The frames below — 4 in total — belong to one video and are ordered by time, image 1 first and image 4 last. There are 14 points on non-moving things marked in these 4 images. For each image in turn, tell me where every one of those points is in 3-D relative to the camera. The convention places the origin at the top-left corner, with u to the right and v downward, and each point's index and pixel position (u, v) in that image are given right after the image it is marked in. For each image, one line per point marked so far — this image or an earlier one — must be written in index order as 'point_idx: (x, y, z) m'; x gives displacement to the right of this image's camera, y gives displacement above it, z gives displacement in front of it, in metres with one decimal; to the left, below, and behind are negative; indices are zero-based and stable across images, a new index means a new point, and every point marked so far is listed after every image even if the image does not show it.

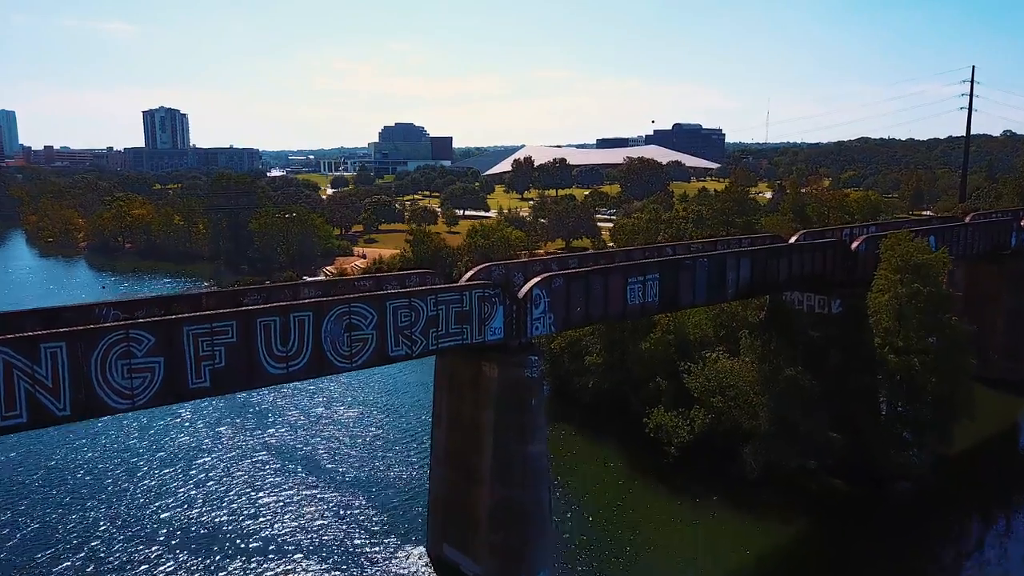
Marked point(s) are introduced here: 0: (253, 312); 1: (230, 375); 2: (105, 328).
0: (-6.8, -0.6, +19.4) m
1: (-7.4, -2.3, +19.3) m
2: (-9.5, -0.9, +17.3) m
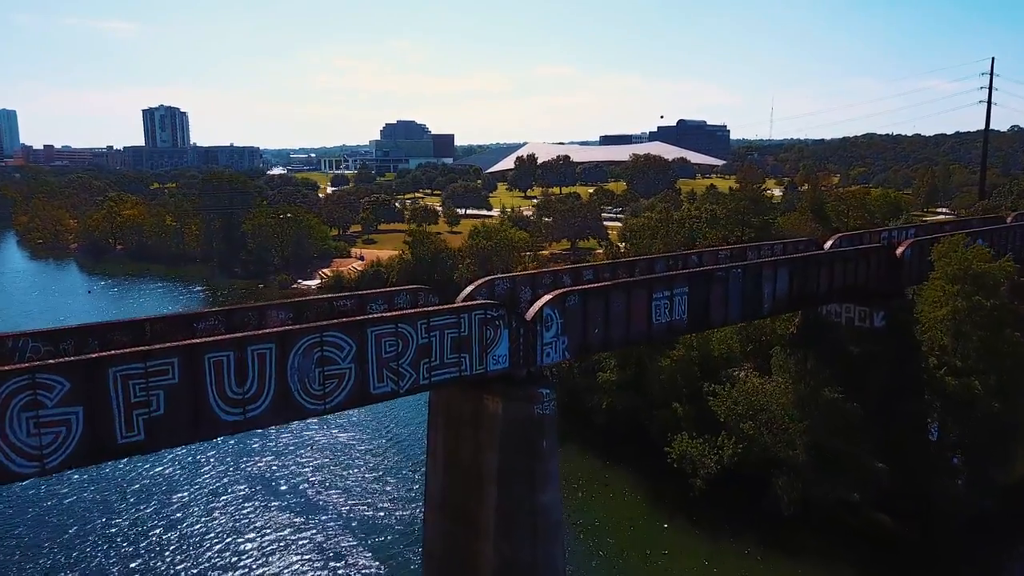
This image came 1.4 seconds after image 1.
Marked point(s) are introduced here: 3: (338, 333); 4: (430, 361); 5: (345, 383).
0: (-6.7, -1.2, +15.7) m
1: (-7.2, -2.9, +15.6) m
2: (-9.4, -1.6, +13.6) m
3: (-4.2, -1.1, +17.5) m
4: (-2.1, -1.9, +19.1) m
5: (-4.0, -2.3, +17.8) m
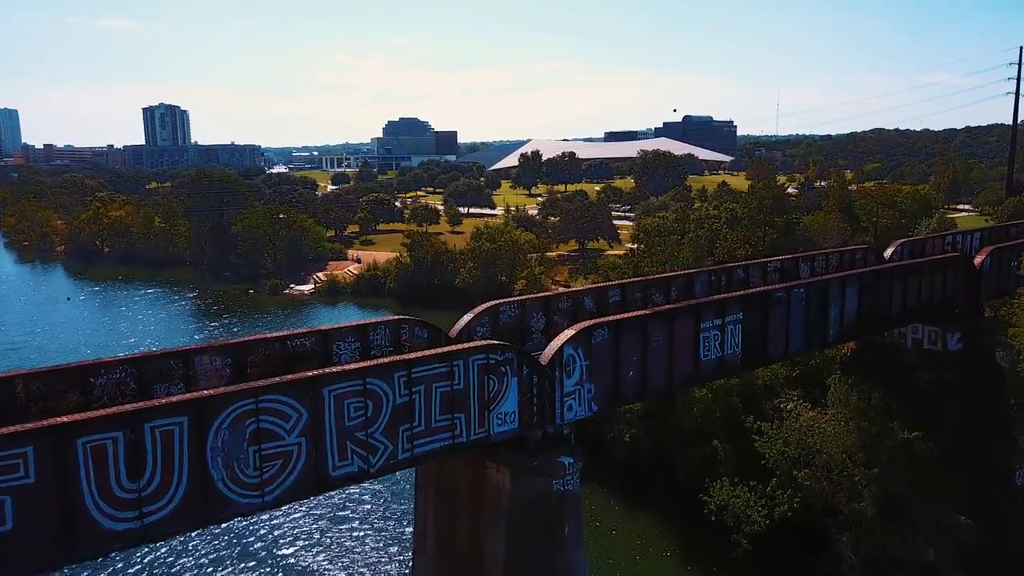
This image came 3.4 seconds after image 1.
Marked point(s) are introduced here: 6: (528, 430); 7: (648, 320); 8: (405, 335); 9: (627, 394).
0: (-6.5, -2.0, +10.7) m
1: (-7.0, -3.7, +10.6) m
2: (-9.2, -2.4, +8.6) m
3: (-3.9, -1.8, +12.5) m
4: (-1.9, -2.7, +14.1) m
5: (-3.8, -3.1, +12.8) m
6: (+0.3, -3.0, +15.8) m
7: (+3.2, -0.8, +17.5) m
8: (-2.6, -1.1, +17.8) m
9: (+2.7, -2.5, +17.5) m
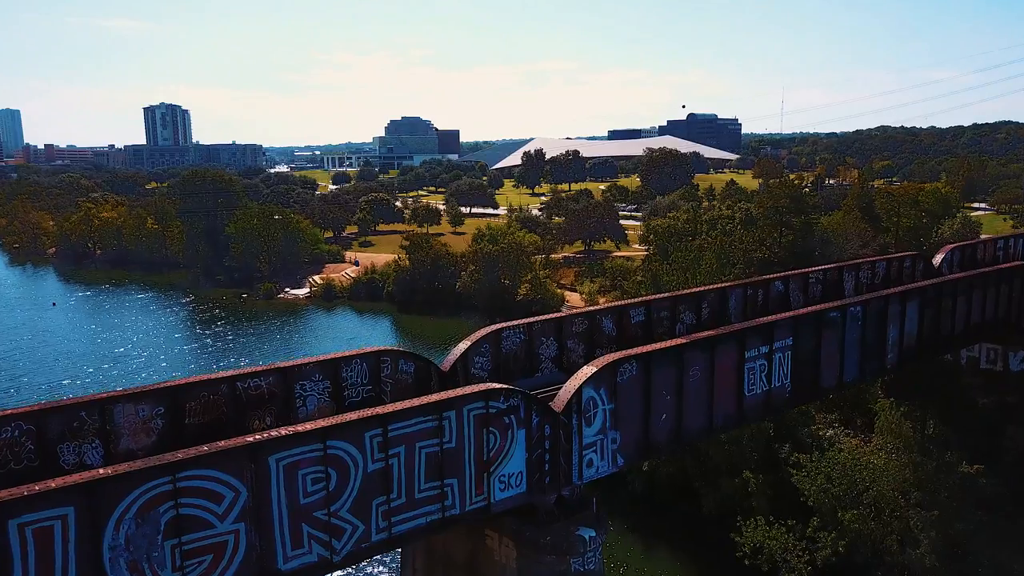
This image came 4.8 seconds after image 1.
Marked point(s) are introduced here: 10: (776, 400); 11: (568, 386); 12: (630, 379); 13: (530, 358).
0: (-6.4, -2.5, +7.5) m
1: (-6.9, -4.2, +7.4) m
2: (-9.1, -2.9, +5.5) m
3: (-3.9, -2.3, +9.3) m
4: (-1.8, -3.1, +11.0) m
5: (-3.7, -3.5, +9.6) m
6: (+0.4, -3.5, +12.6) m
7: (+3.3, -1.2, +14.3) m
8: (-2.5, -1.6, +14.6) m
9: (+2.8, -2.9, +14.3) m
10: (+5.9, -2.5, +16.4) m
11: (+1.0, -1.7, +13.1) m
12: (+2.2, -1.7, +13.5) m
13: (+0.4, -1.6, +16.3) m
